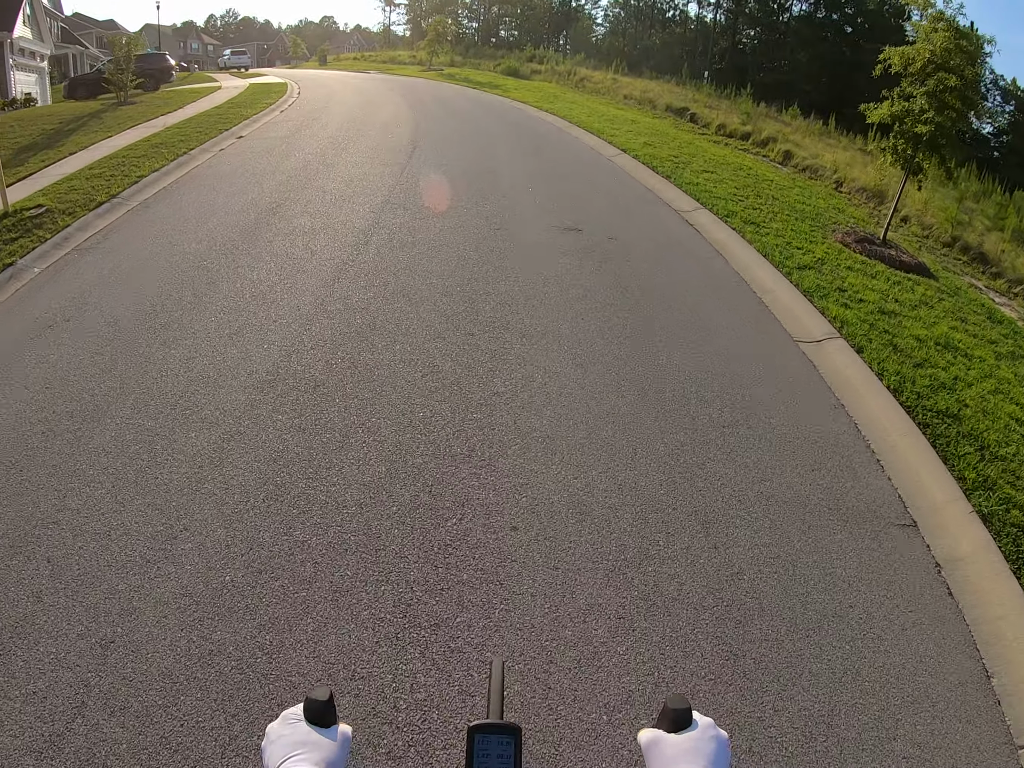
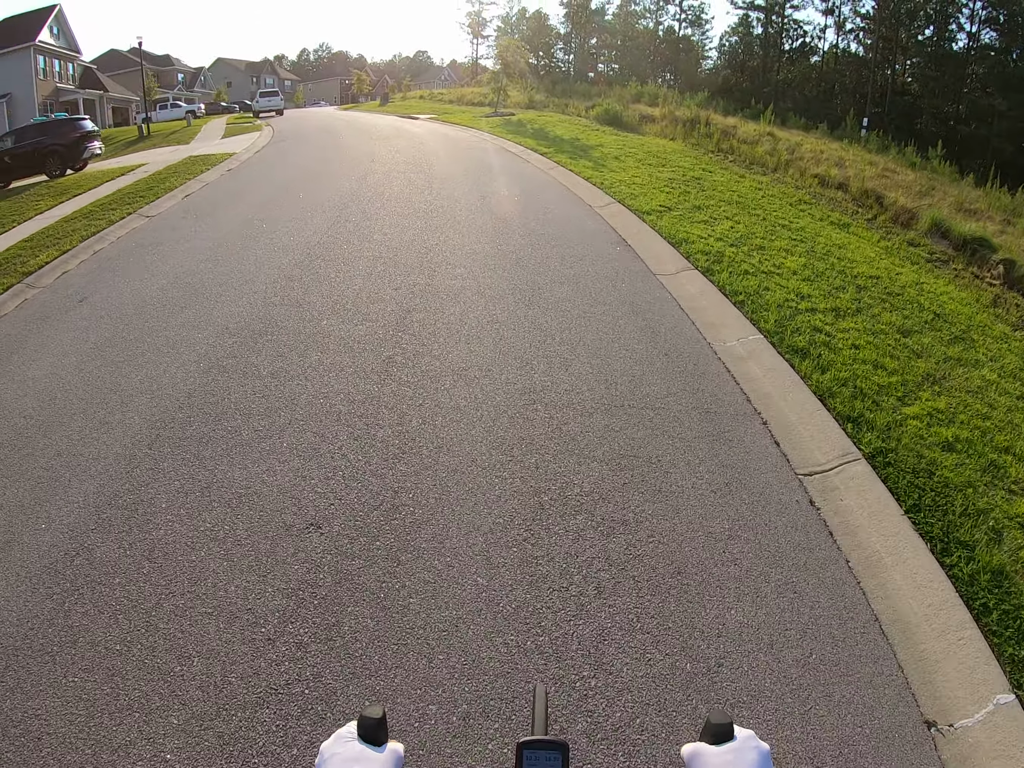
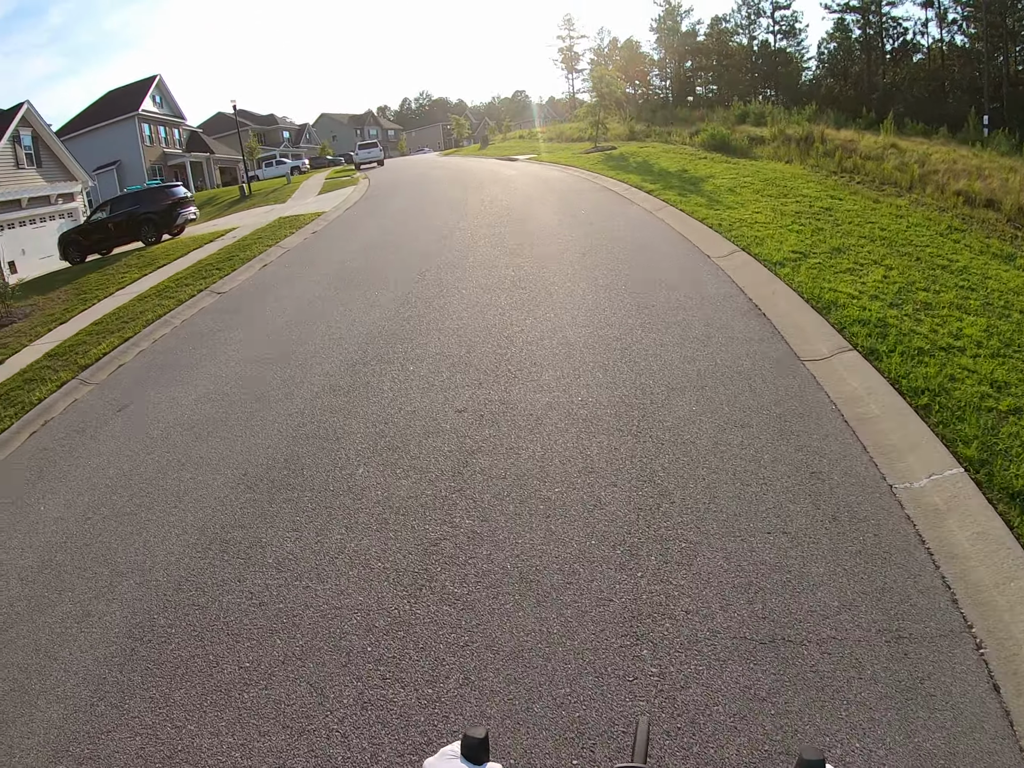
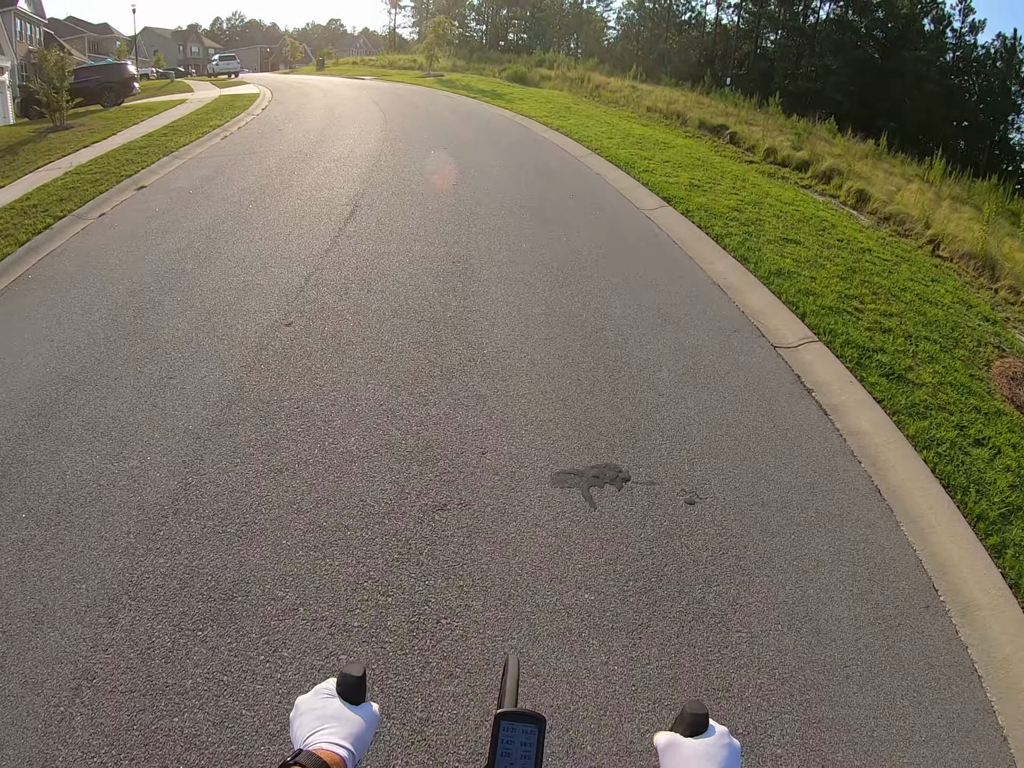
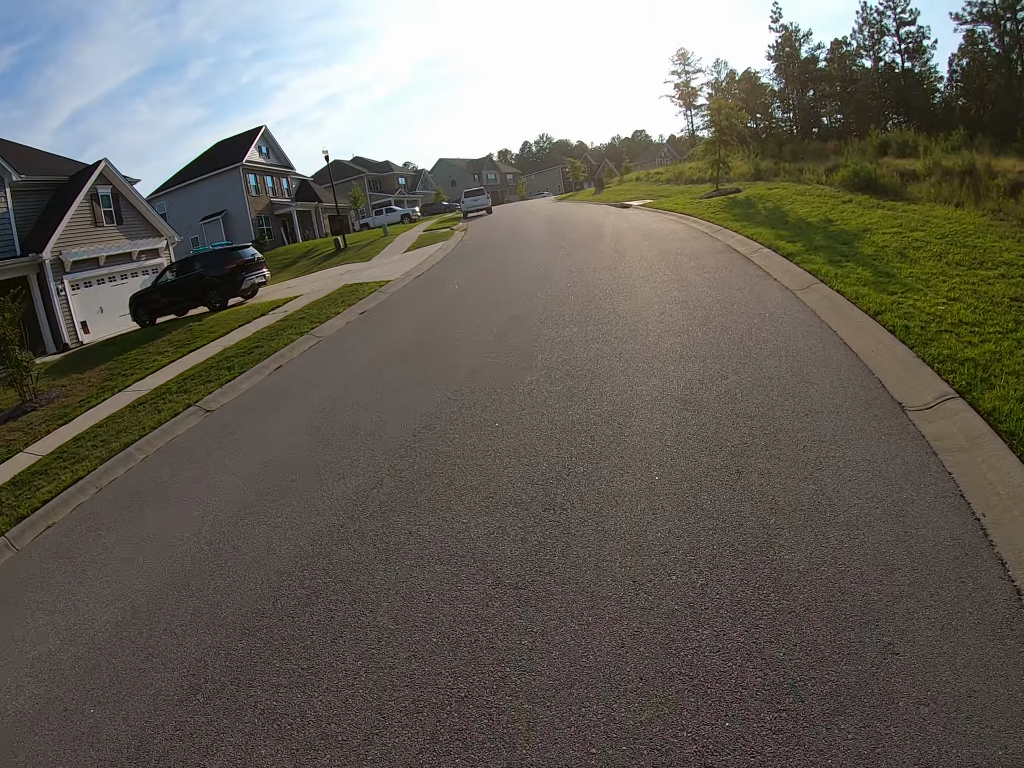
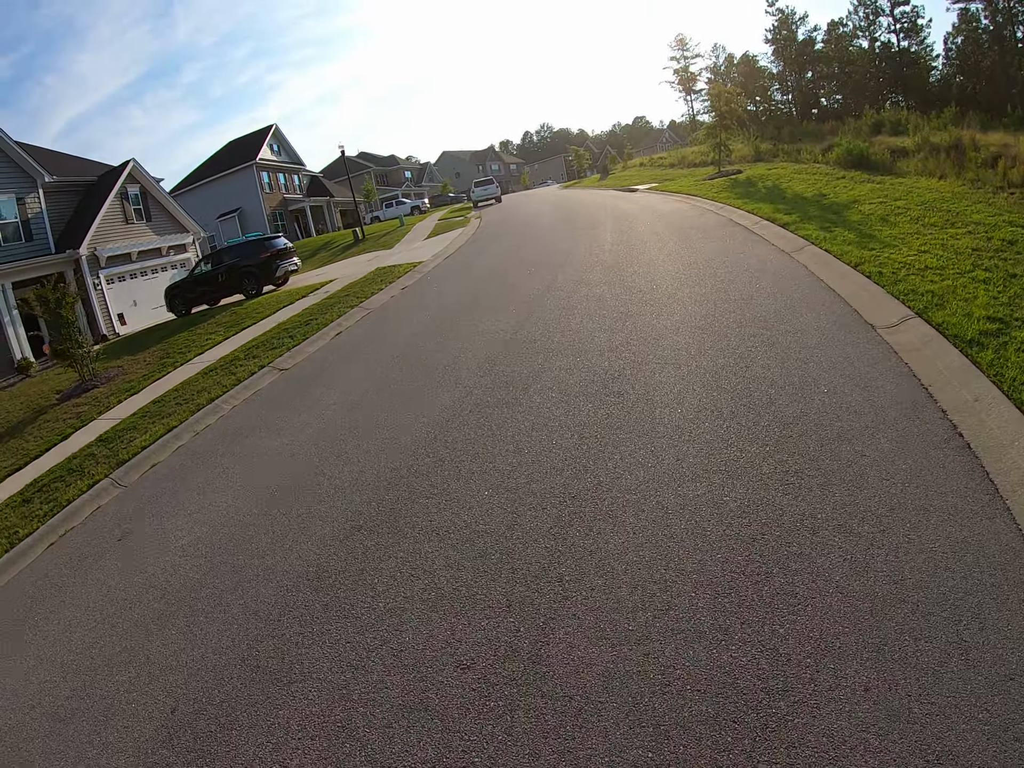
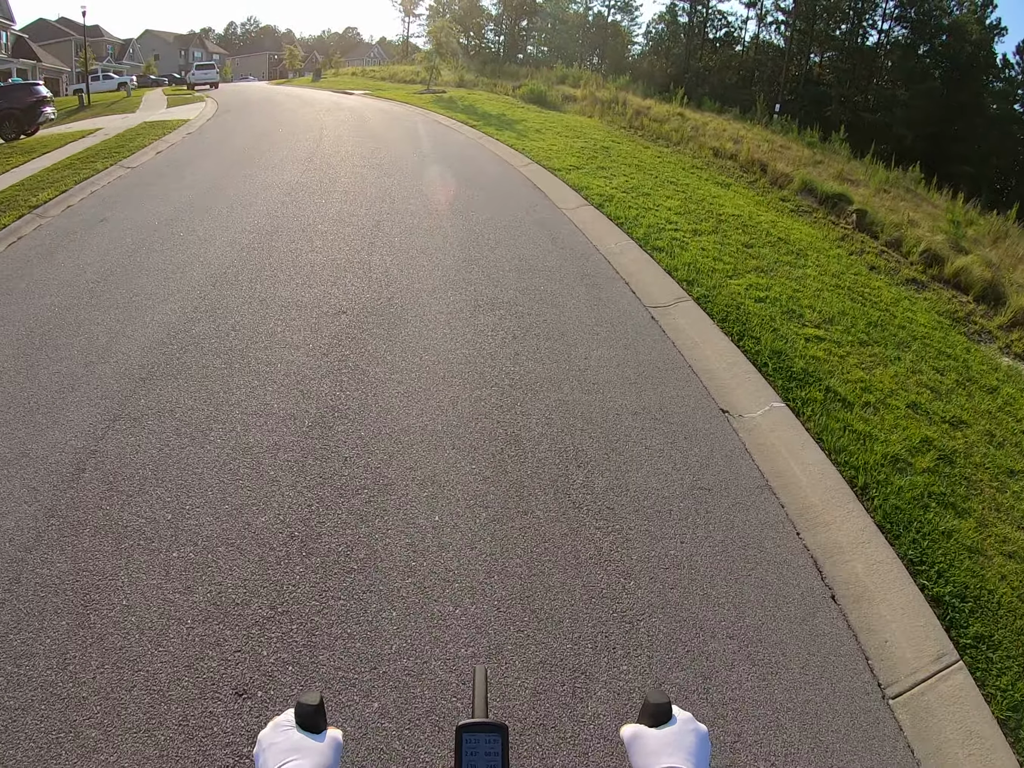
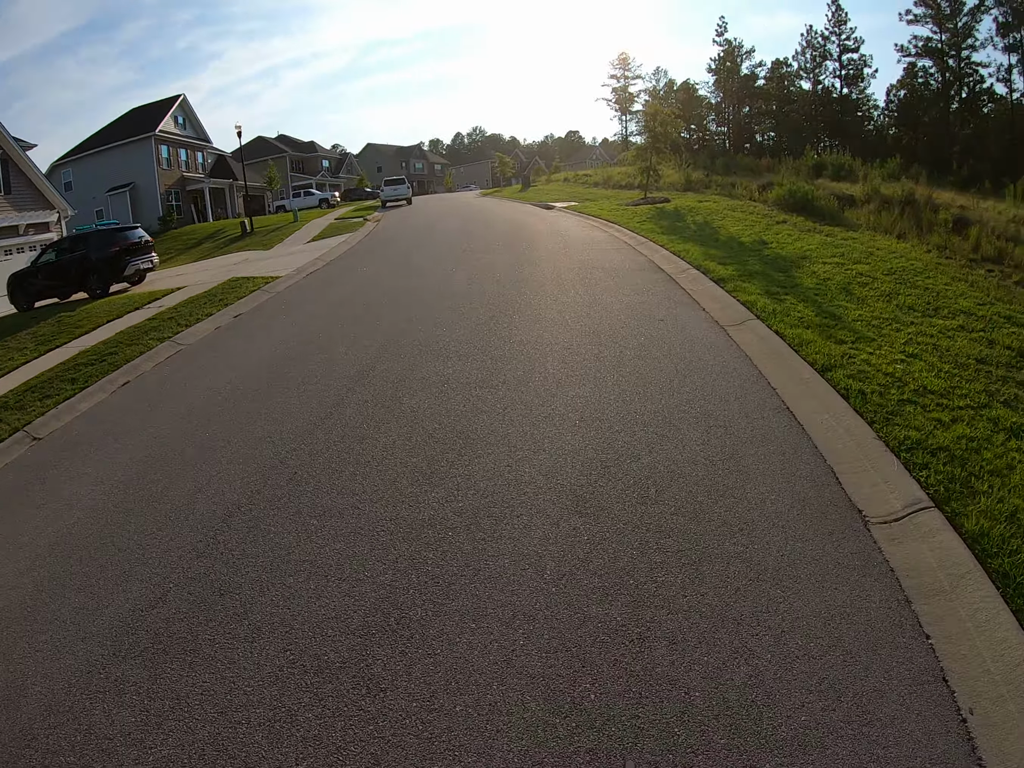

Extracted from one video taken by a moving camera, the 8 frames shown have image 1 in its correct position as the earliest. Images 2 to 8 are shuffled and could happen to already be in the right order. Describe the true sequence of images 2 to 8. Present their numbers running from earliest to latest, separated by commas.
4, 7, 2, 3, 6, 5, 8
